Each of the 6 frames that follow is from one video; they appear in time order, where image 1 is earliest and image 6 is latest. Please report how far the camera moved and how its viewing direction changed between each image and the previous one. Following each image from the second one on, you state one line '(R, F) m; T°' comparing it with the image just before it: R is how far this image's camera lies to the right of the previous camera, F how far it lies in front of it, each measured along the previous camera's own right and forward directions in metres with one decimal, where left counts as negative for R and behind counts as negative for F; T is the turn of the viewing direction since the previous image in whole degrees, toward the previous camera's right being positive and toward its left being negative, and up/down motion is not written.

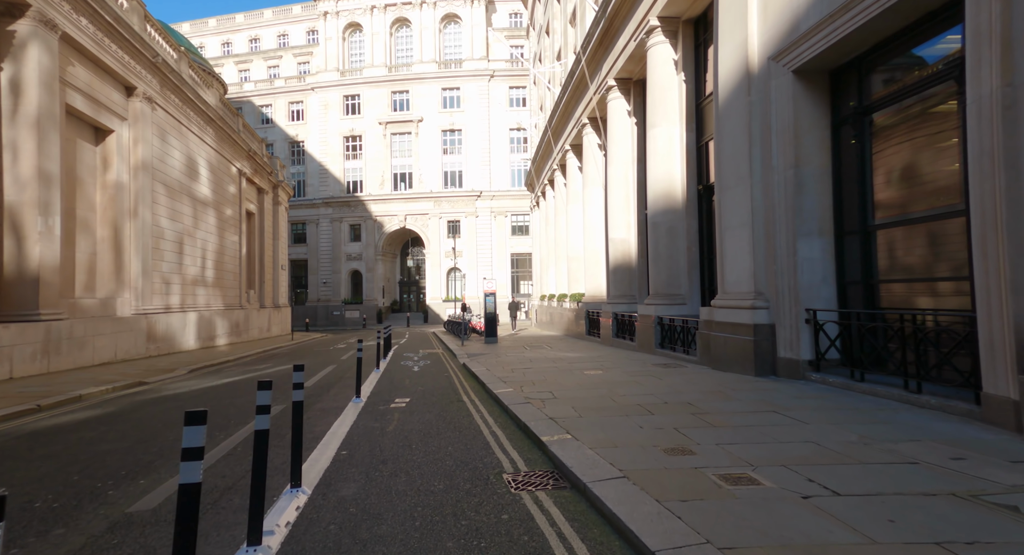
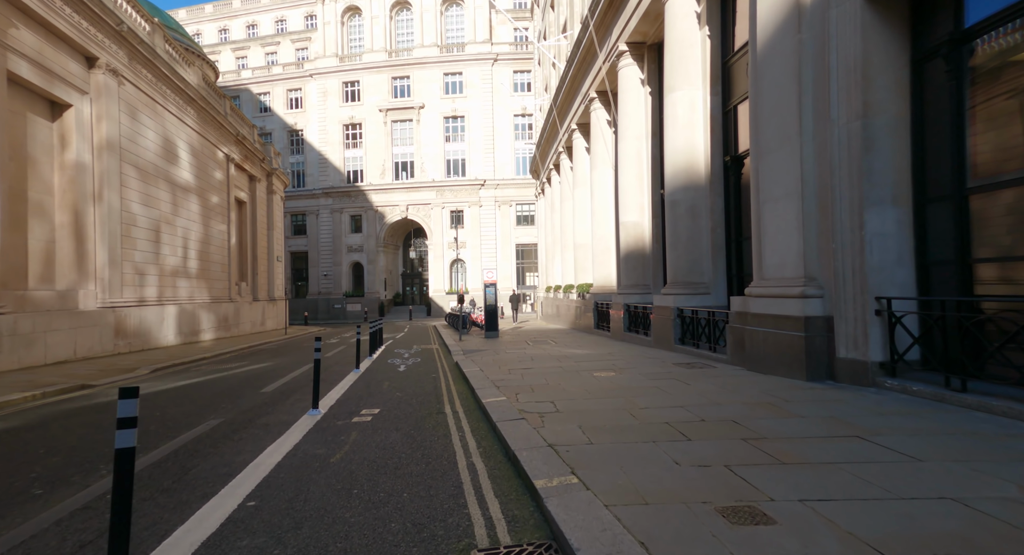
(+0.2, +1.6) m; -1°
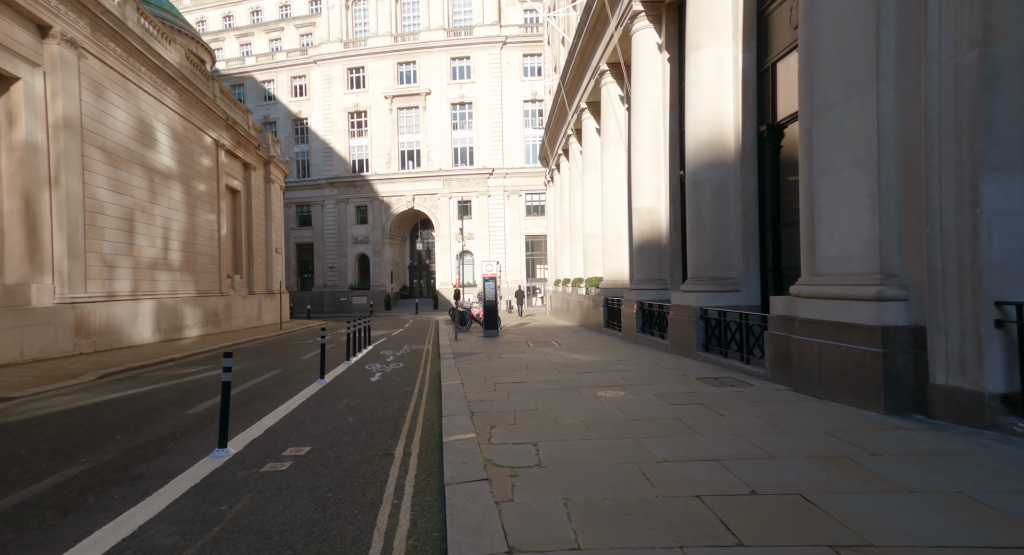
(+0.5, +1.8) m; -2°
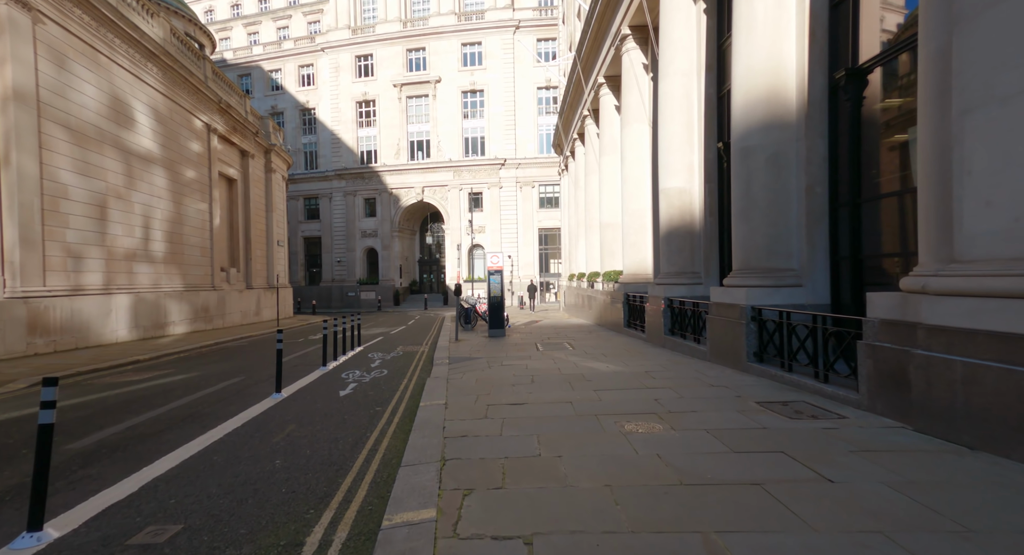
(+0.2, +2.0) m; -2°
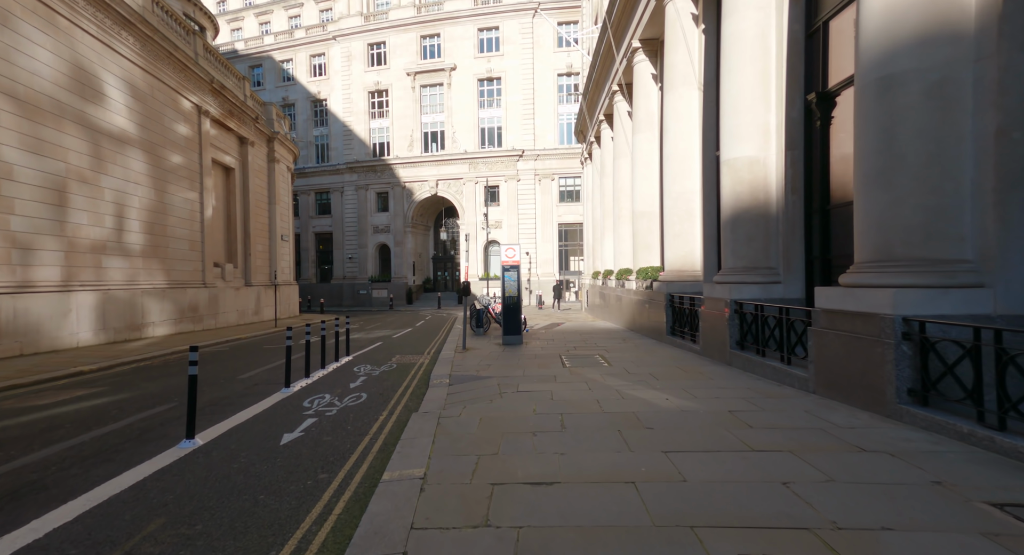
(0.0, +2.6) m; -2°
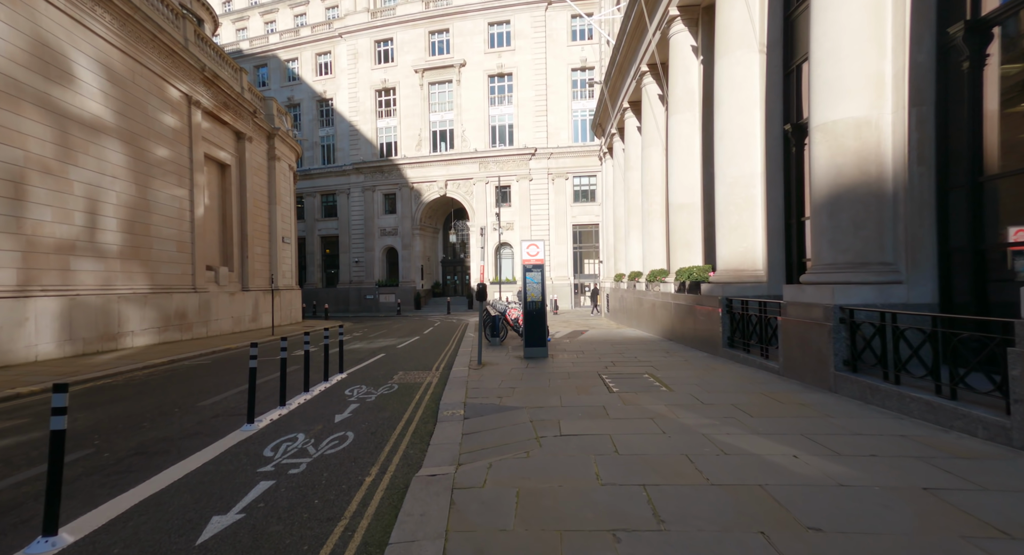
(-0.4, +2.1) m; -1°
